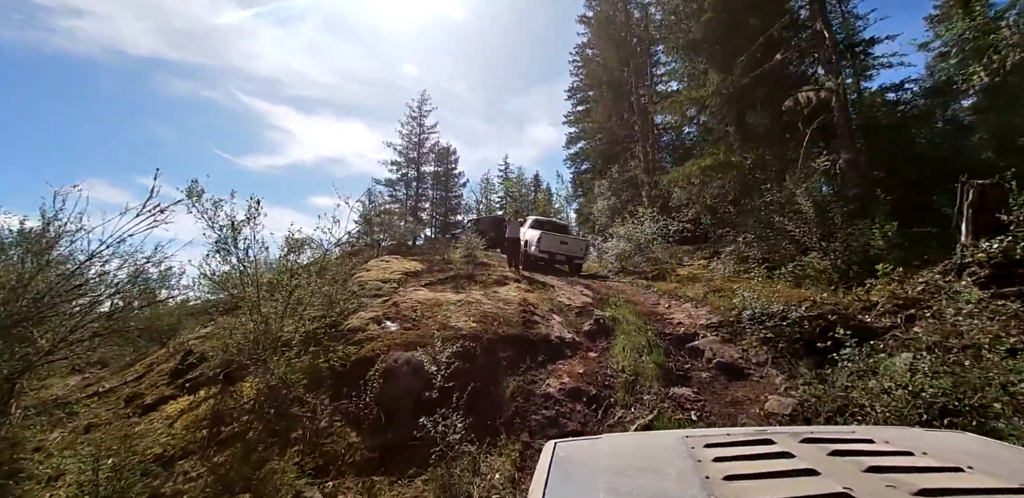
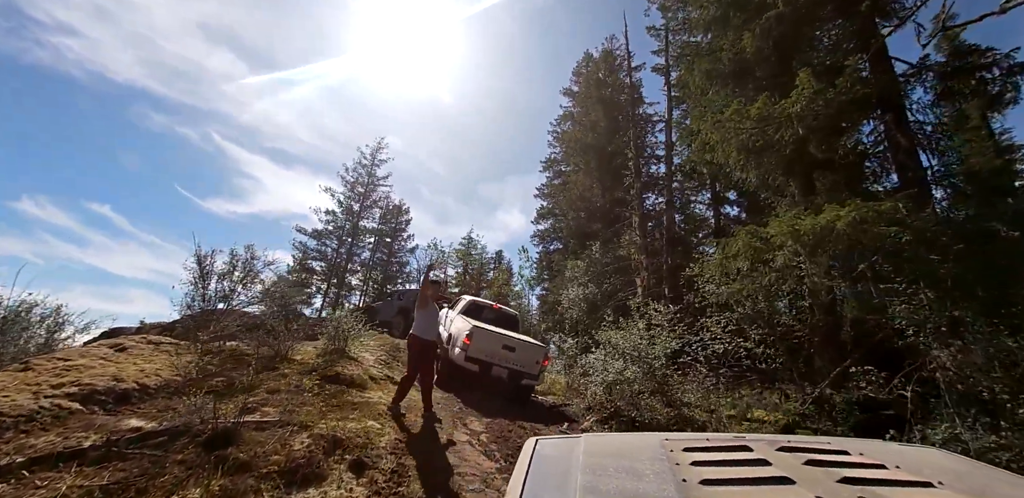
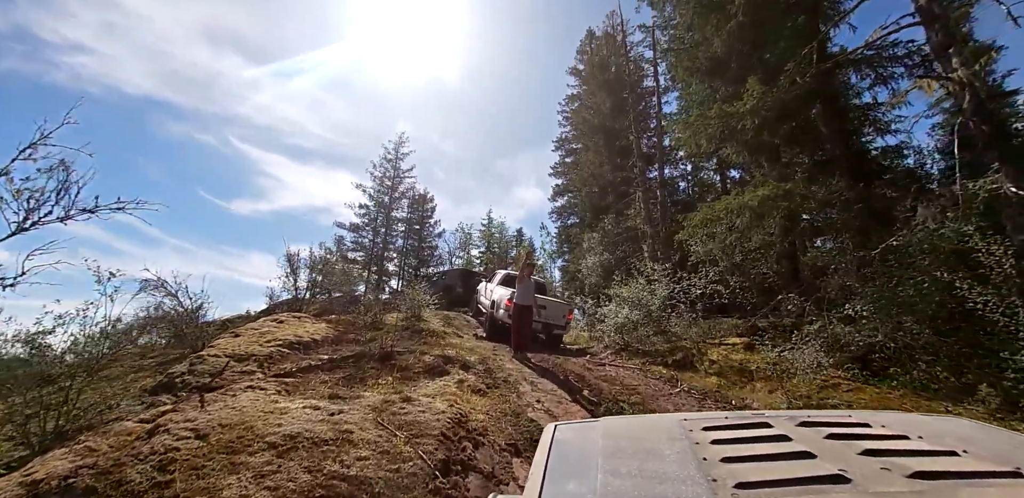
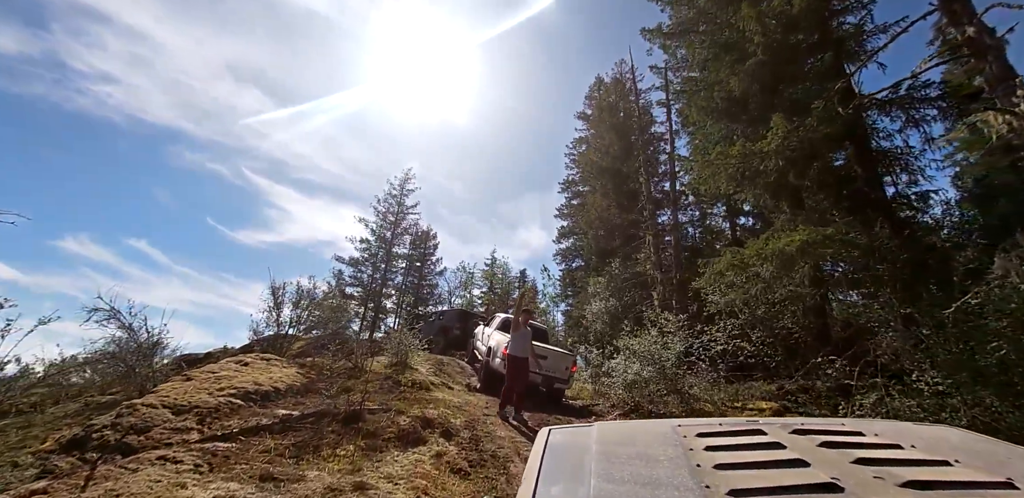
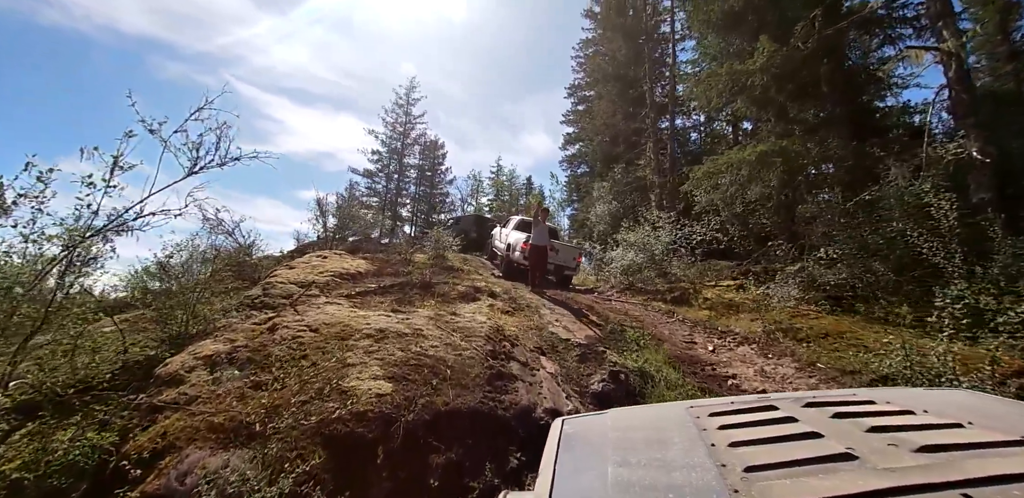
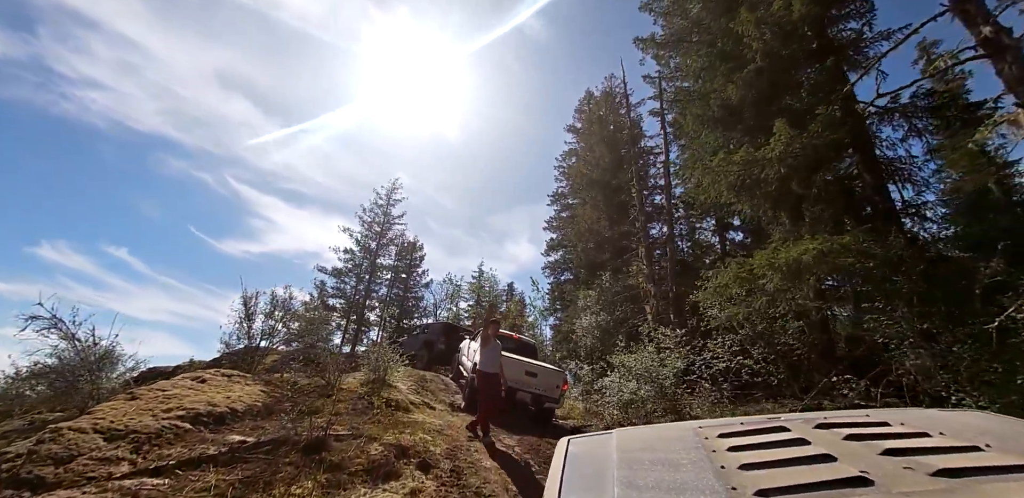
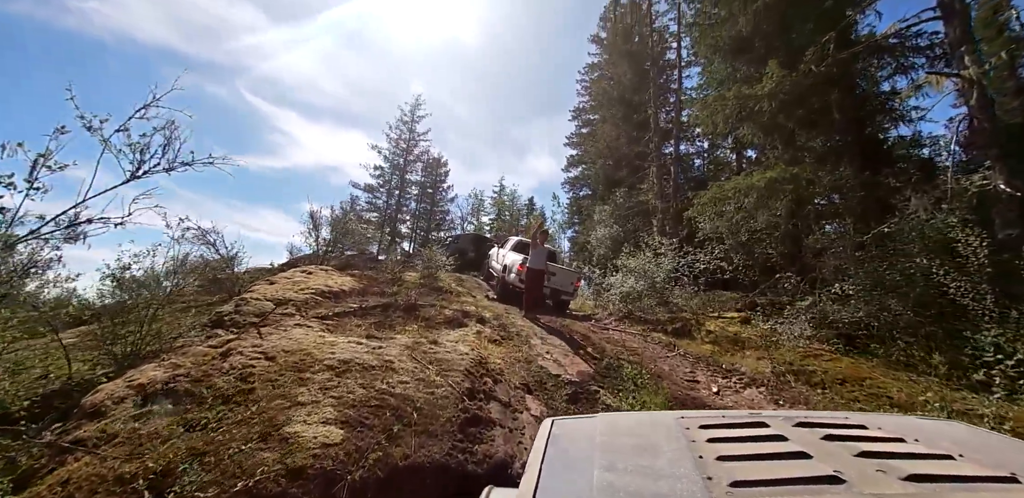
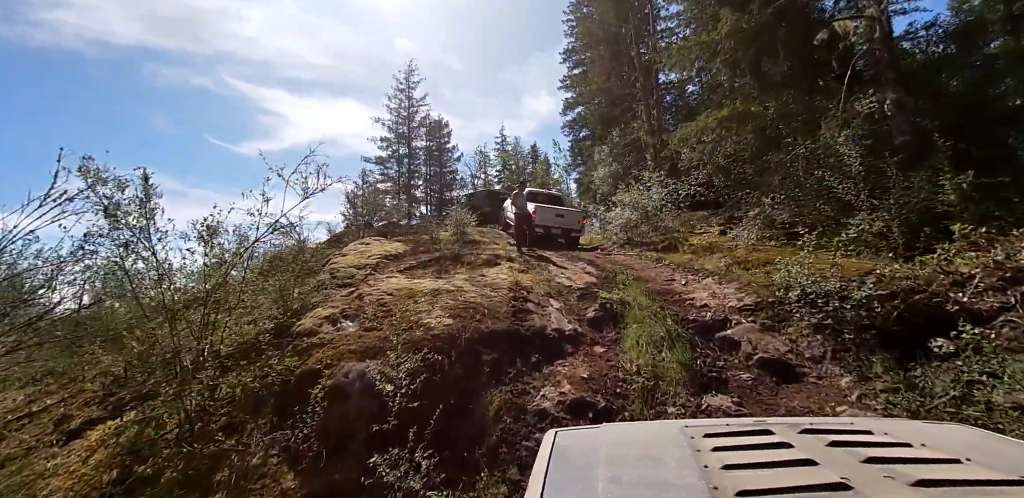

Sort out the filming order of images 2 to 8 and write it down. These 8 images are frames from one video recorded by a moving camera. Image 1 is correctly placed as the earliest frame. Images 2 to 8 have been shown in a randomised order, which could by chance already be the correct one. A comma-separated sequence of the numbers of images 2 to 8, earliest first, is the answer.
8, 5, 7, 3, 4, 6, 2
